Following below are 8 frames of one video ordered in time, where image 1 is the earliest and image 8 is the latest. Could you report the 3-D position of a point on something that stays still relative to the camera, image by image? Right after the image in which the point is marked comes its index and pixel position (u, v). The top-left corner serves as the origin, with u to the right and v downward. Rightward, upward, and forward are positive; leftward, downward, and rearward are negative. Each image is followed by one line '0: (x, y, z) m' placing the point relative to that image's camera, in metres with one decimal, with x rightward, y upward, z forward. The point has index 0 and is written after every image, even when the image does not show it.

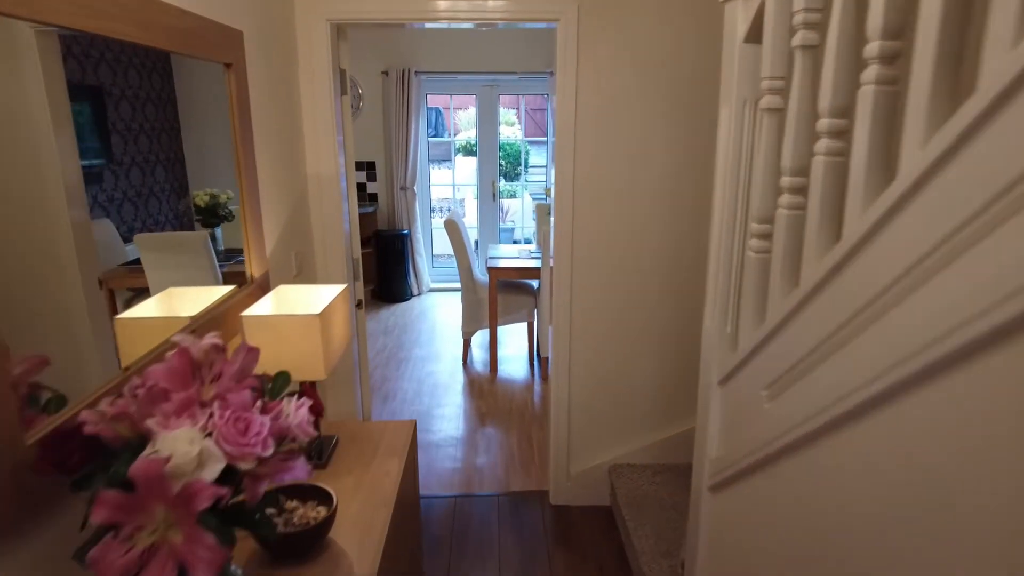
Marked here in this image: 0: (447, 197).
0: (-0.6, +0.9, +6.0) m
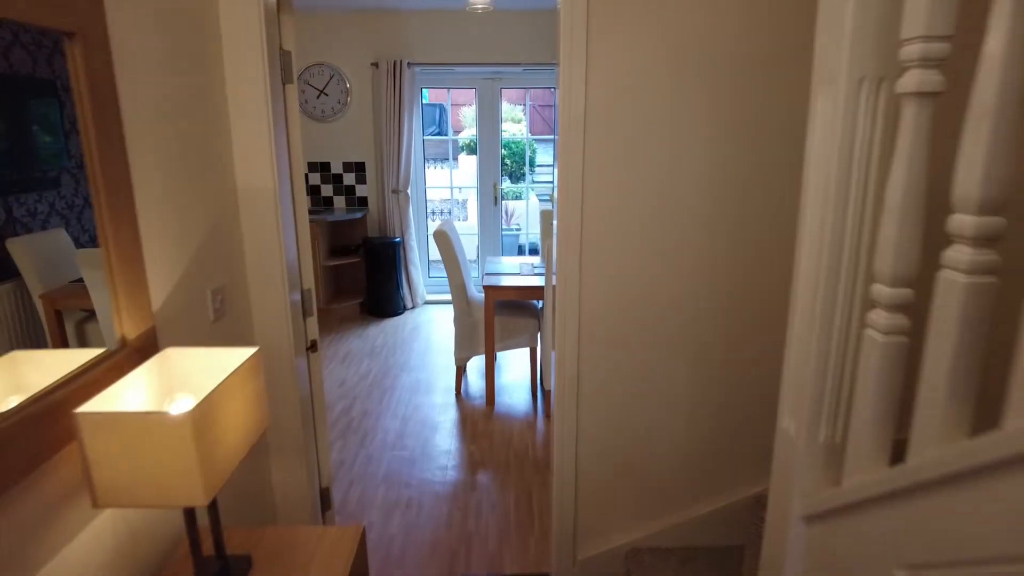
0: (-0.6, +0.8, +5.5) m
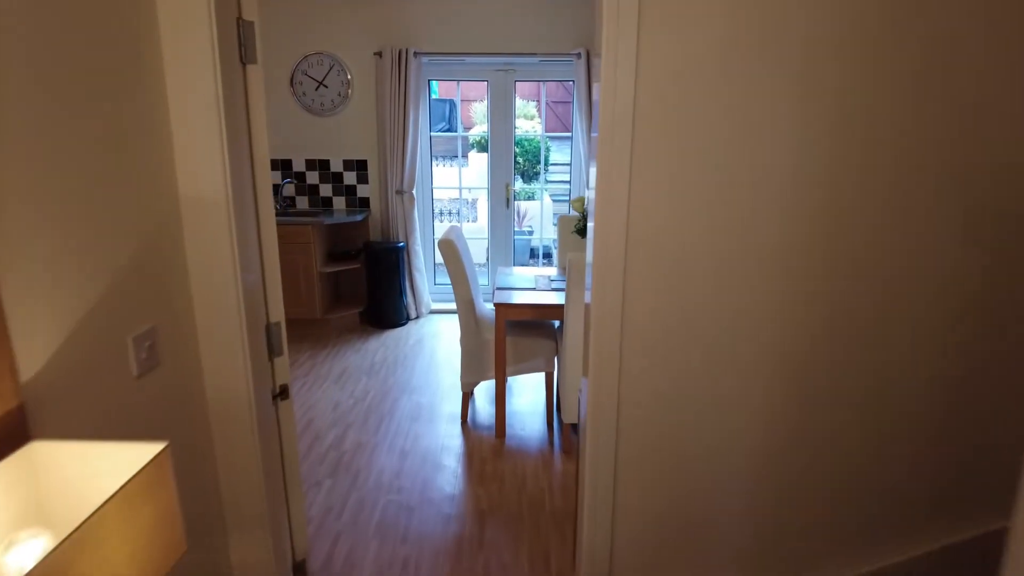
0: (-0.5, +0.7, +5.1) m
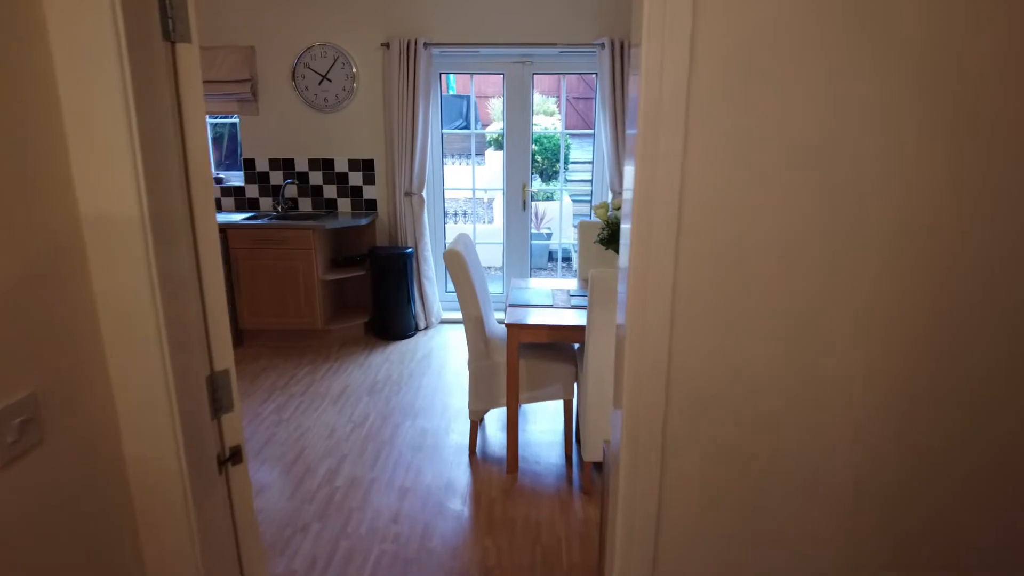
0: (-0.3, +0.6, +4.8) m
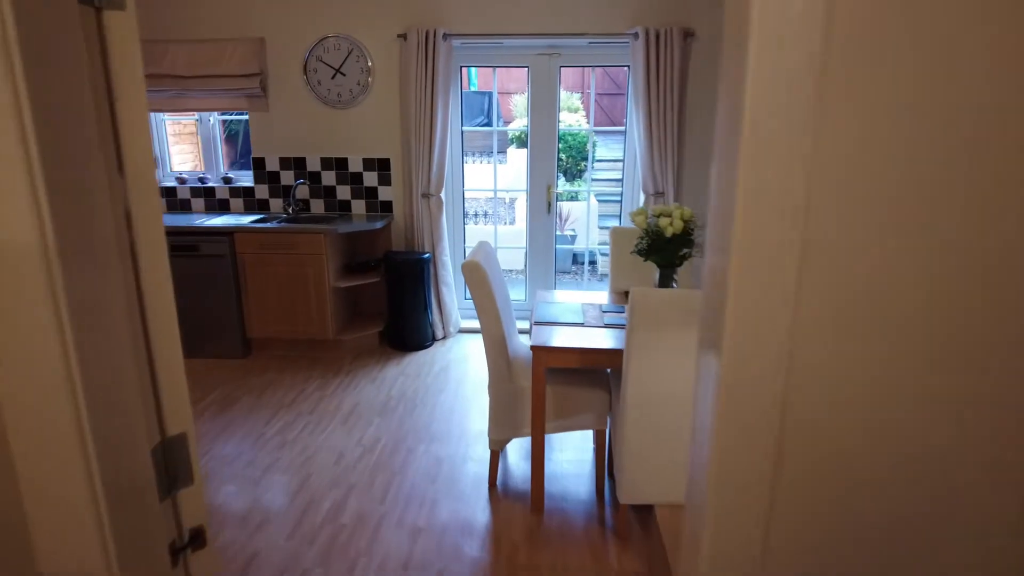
0: (-0.2, +0.6, +4.5) m
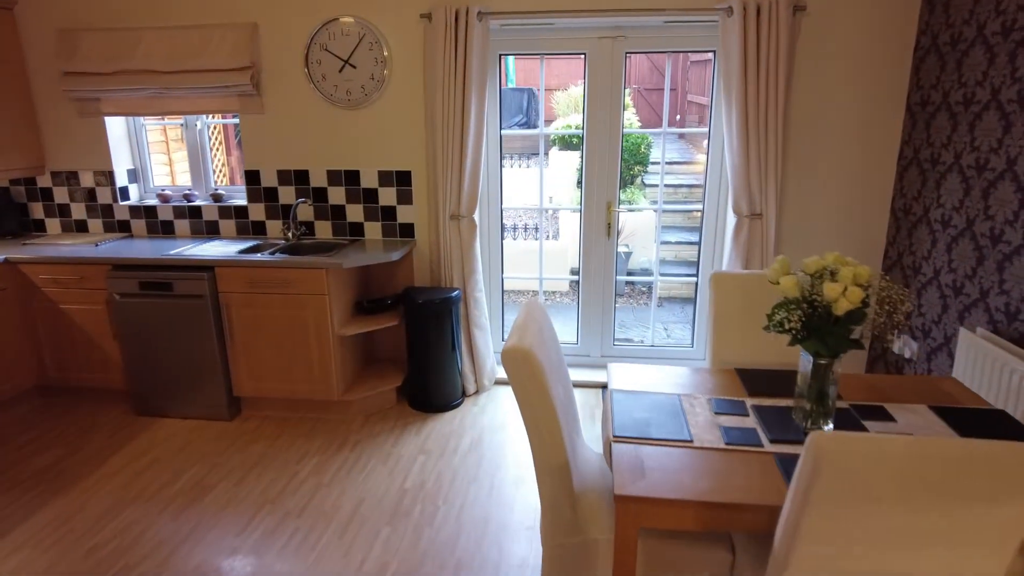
0: (+0.1, +0.4, +3.7) m
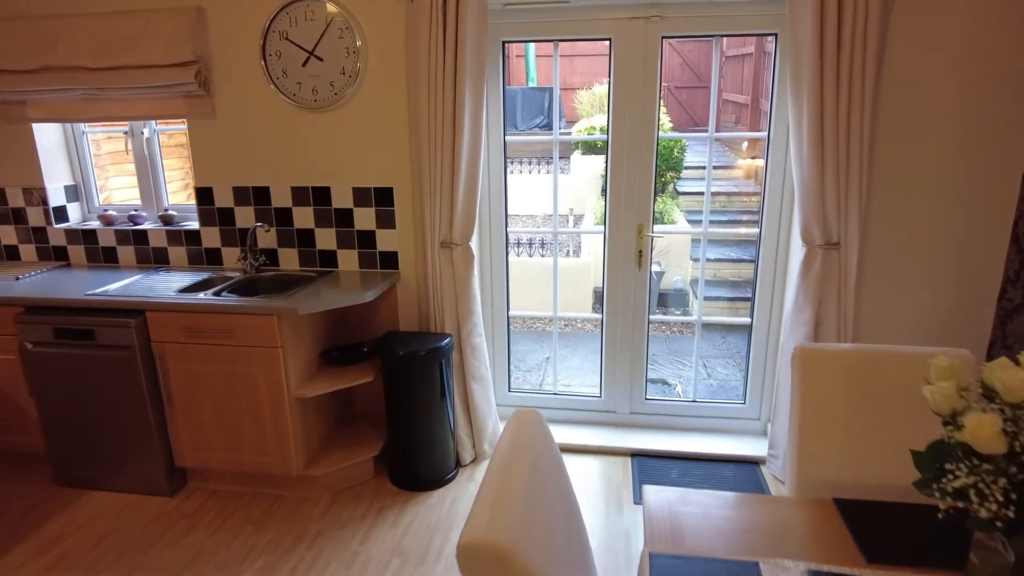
0: (+0.1, +0.2, +3.0) m
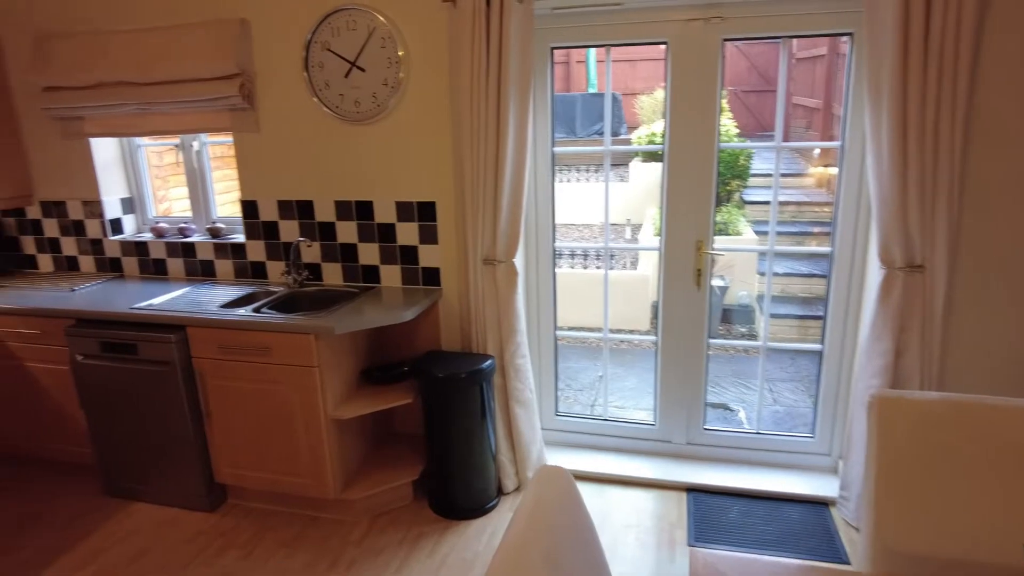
0: (+0.4, +0.1, +2.9) m
